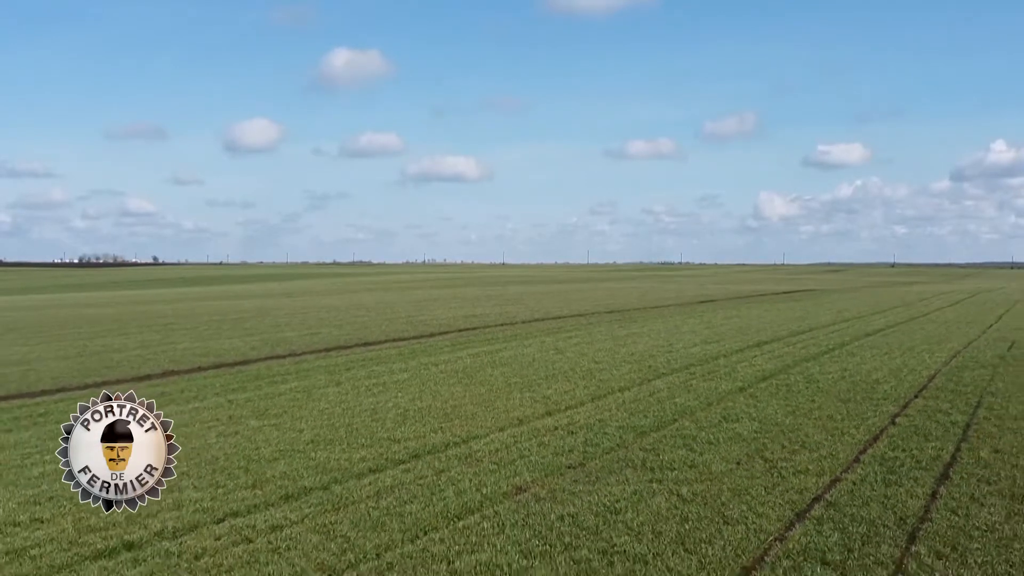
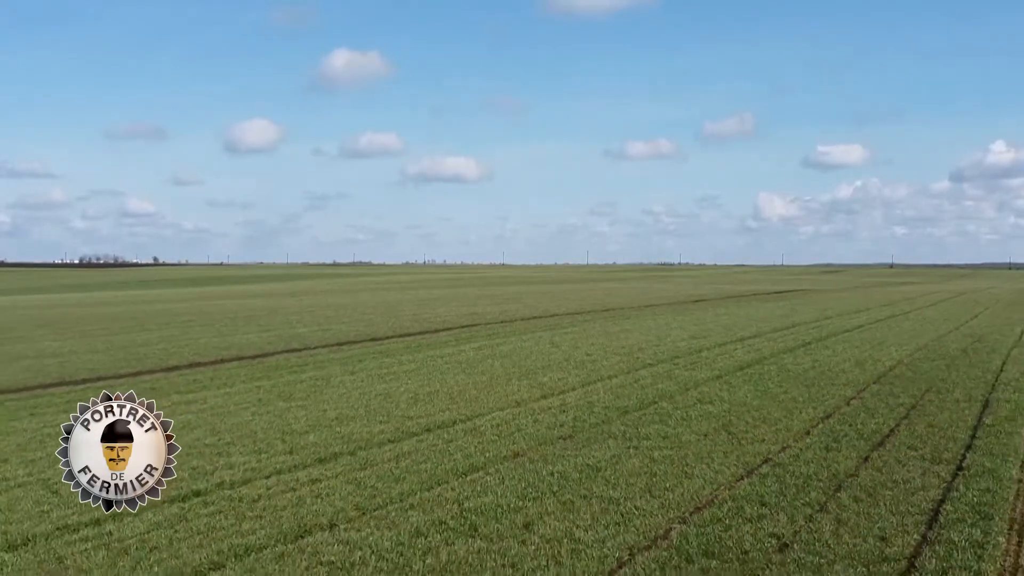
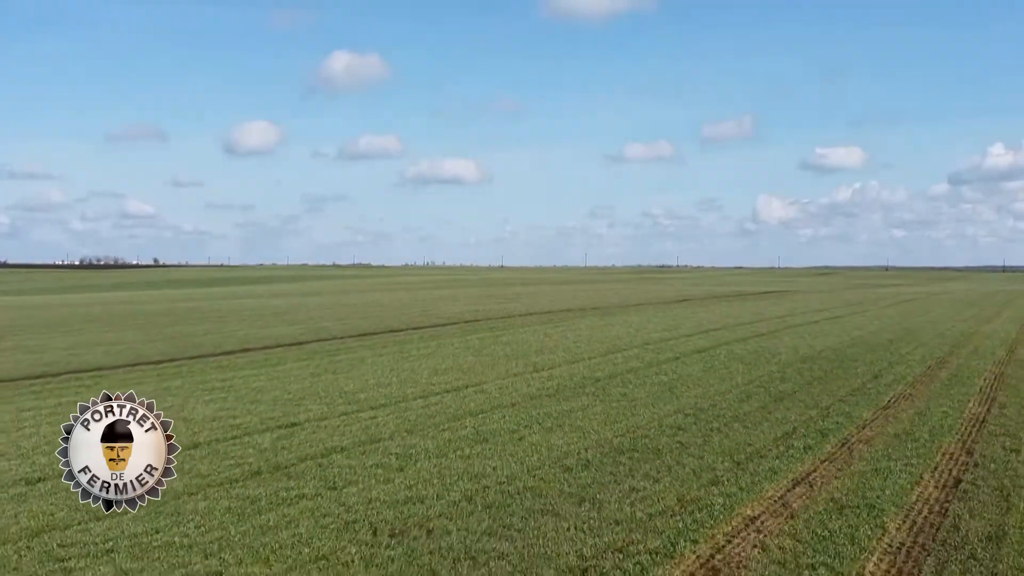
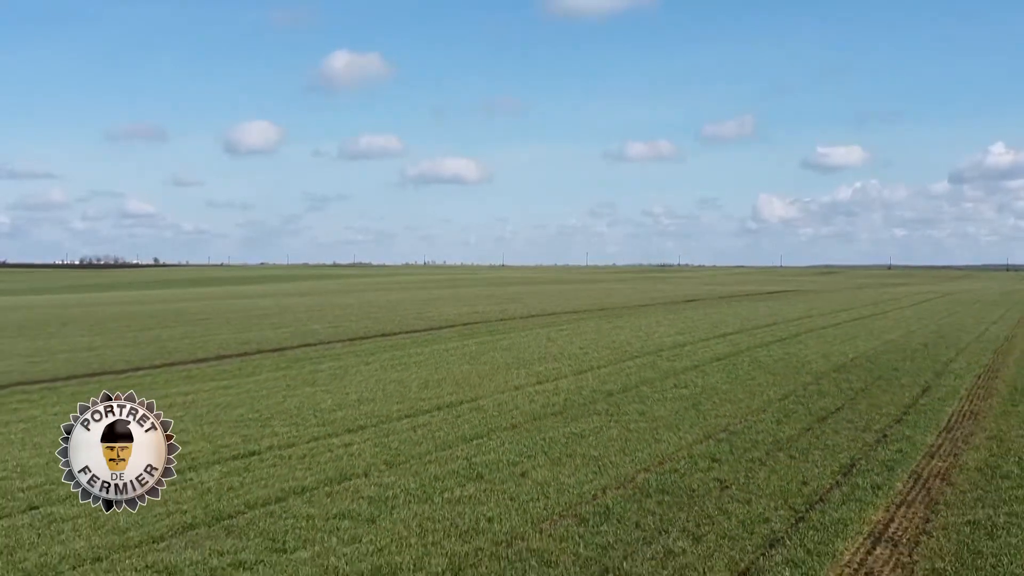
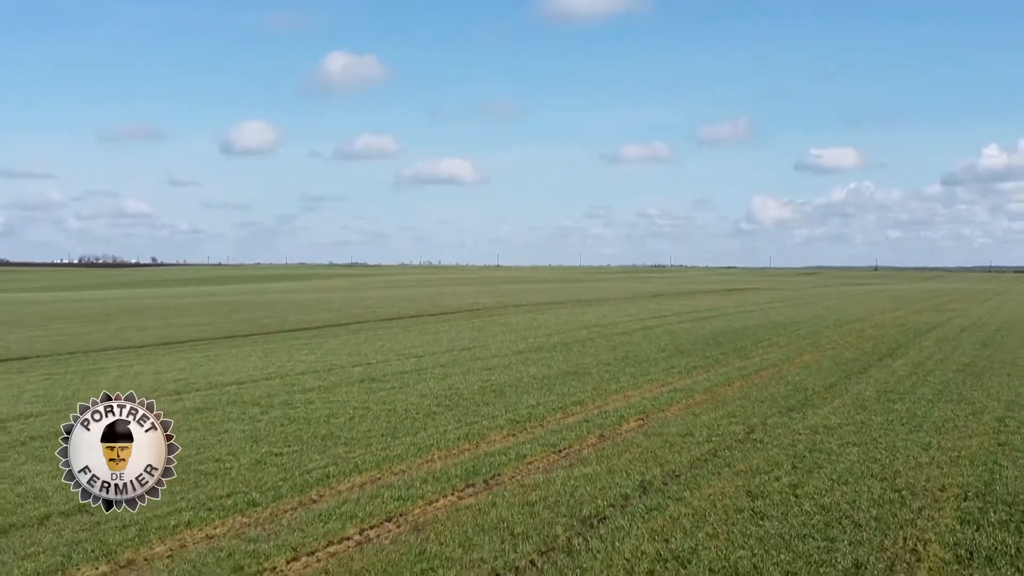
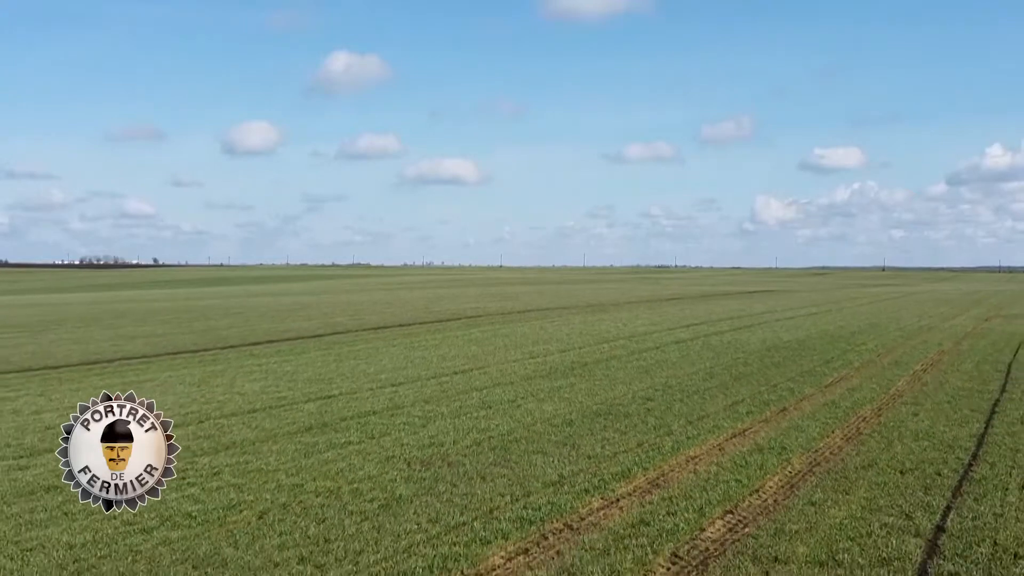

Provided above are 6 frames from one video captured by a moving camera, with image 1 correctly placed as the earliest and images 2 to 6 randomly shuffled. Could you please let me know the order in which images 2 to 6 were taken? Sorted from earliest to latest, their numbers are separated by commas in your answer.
2, 4, 3, 6, 5
